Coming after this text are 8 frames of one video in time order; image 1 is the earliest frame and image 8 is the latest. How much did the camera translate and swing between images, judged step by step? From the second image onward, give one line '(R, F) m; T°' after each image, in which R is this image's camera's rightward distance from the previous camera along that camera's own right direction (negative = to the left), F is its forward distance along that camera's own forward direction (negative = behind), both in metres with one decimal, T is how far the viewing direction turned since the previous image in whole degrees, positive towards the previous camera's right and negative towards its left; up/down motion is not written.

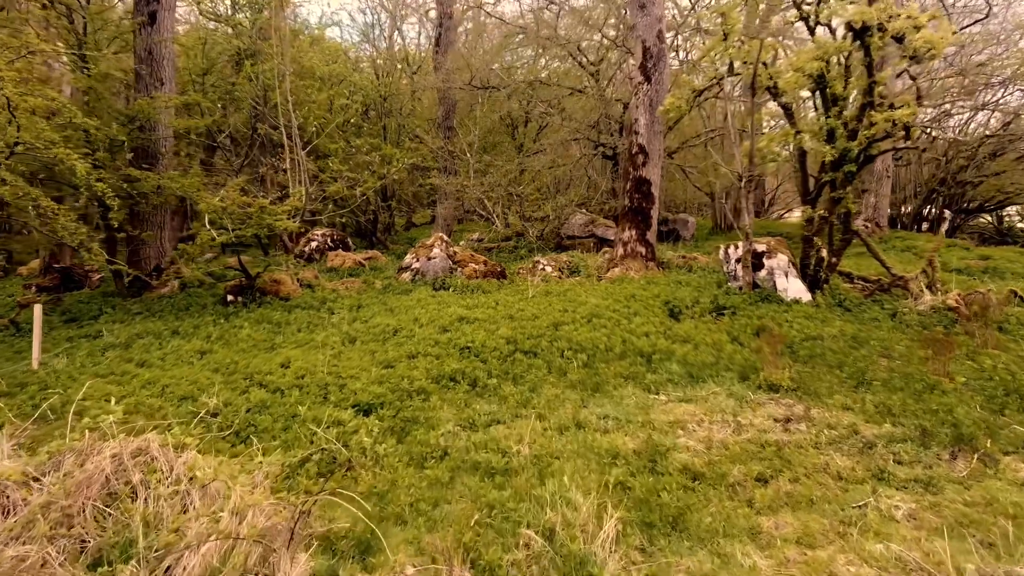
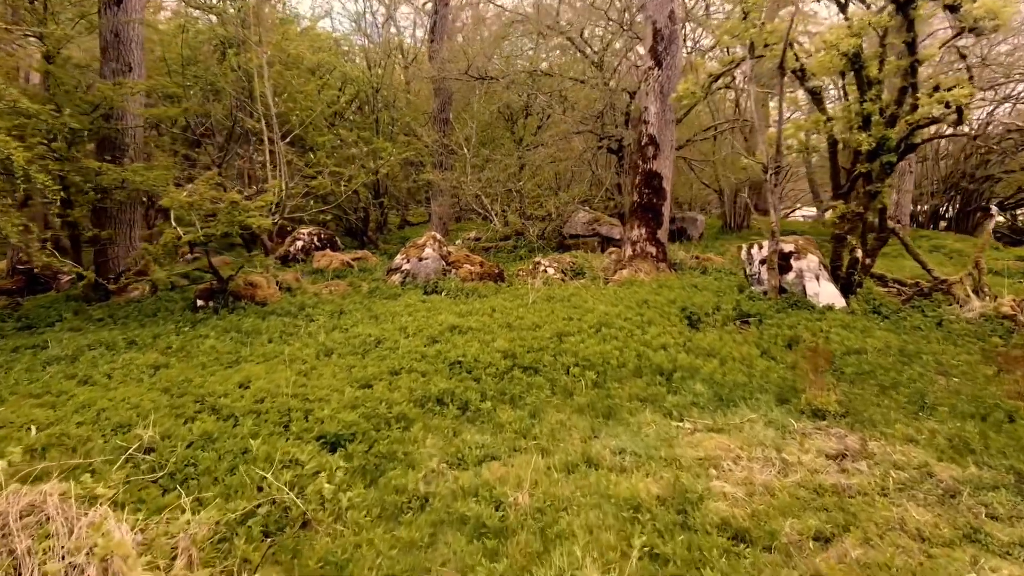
(0.0, +1.0) m; 0°
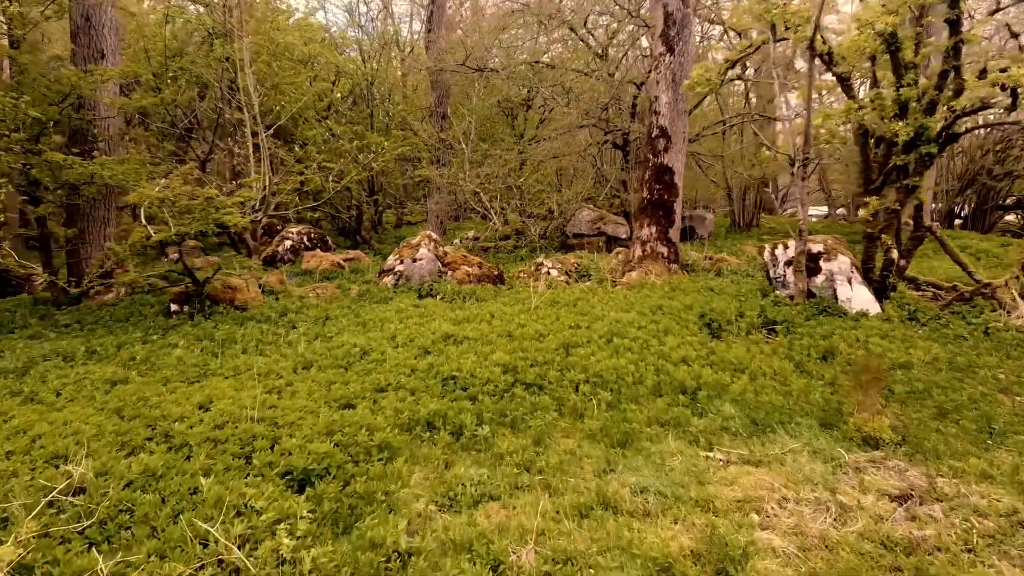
(0.0, +0.8) m; 0°
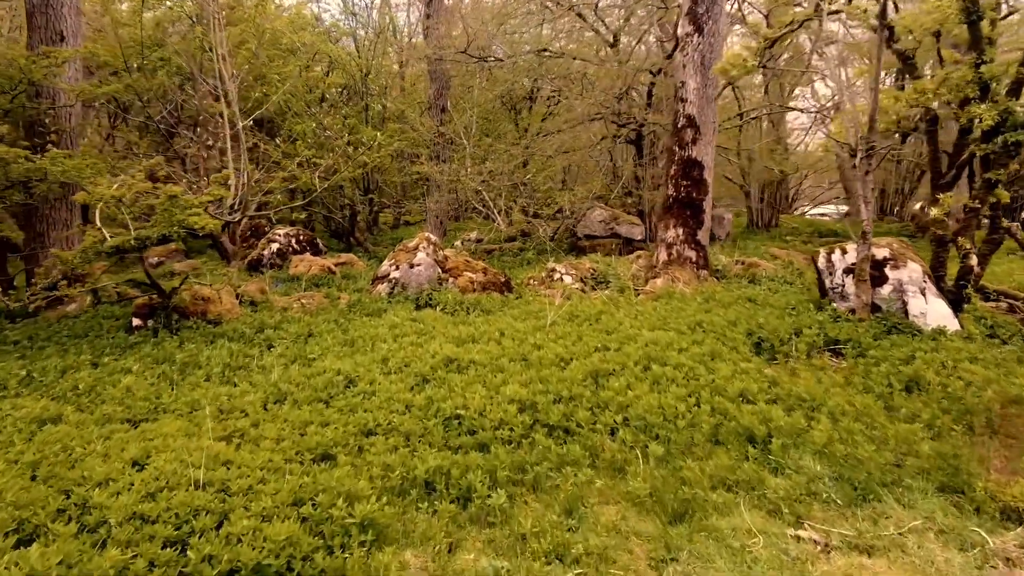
(-0.1, +1.1) m; 0°
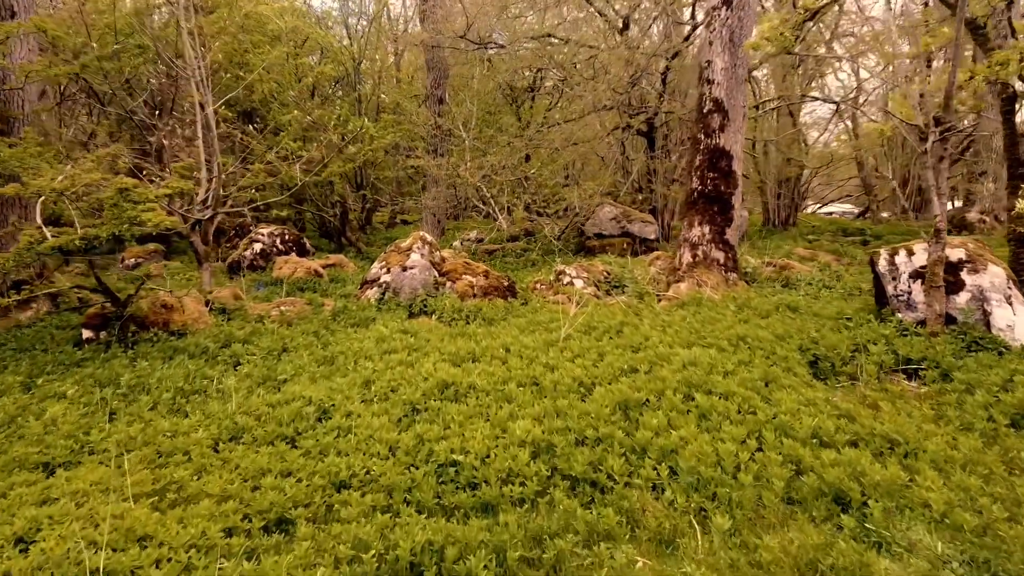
(0.0, +1.0) m; 0°
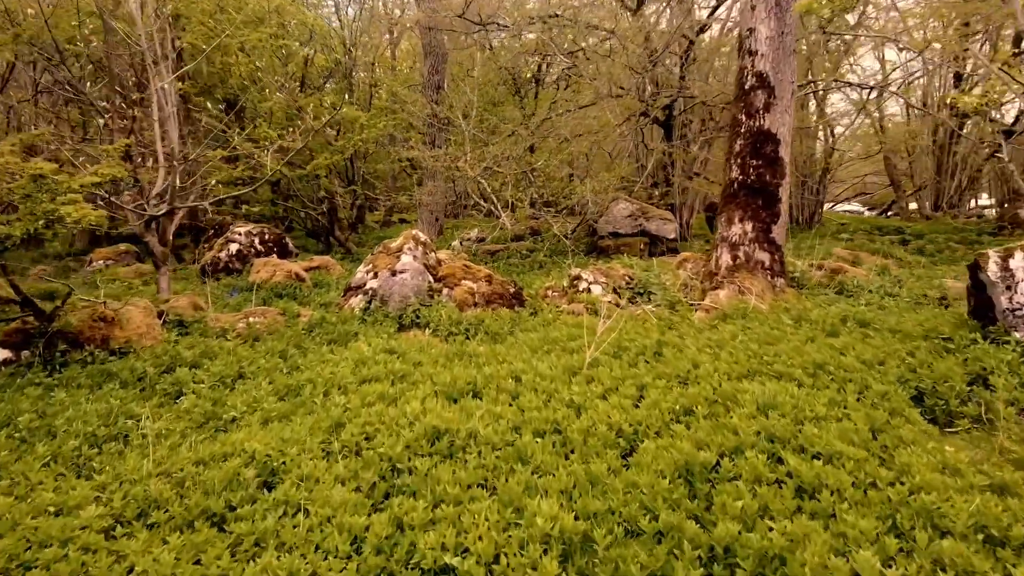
(-0.1, +1.2) m; 0°
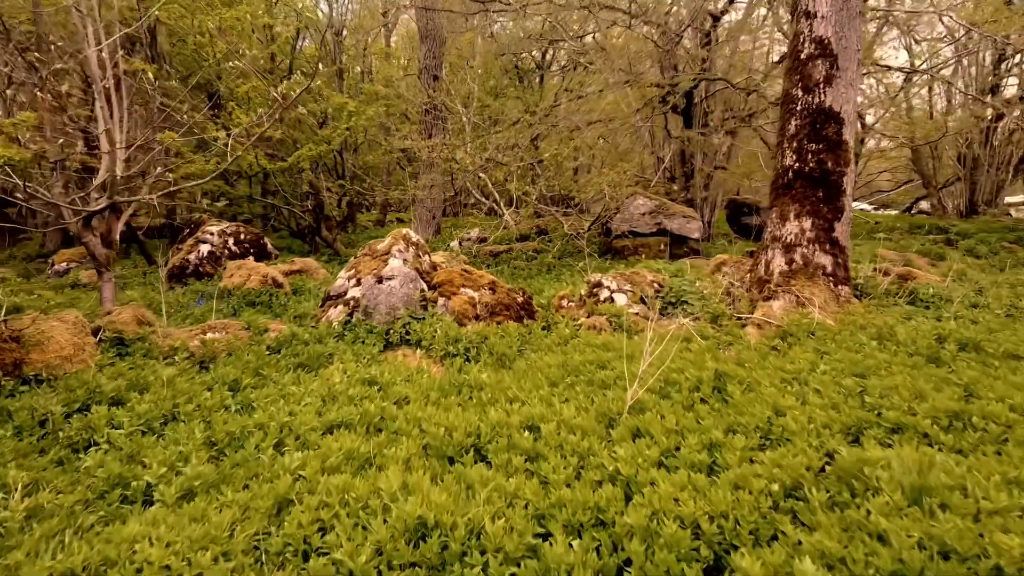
(-0.1, +1.2) m; 0°
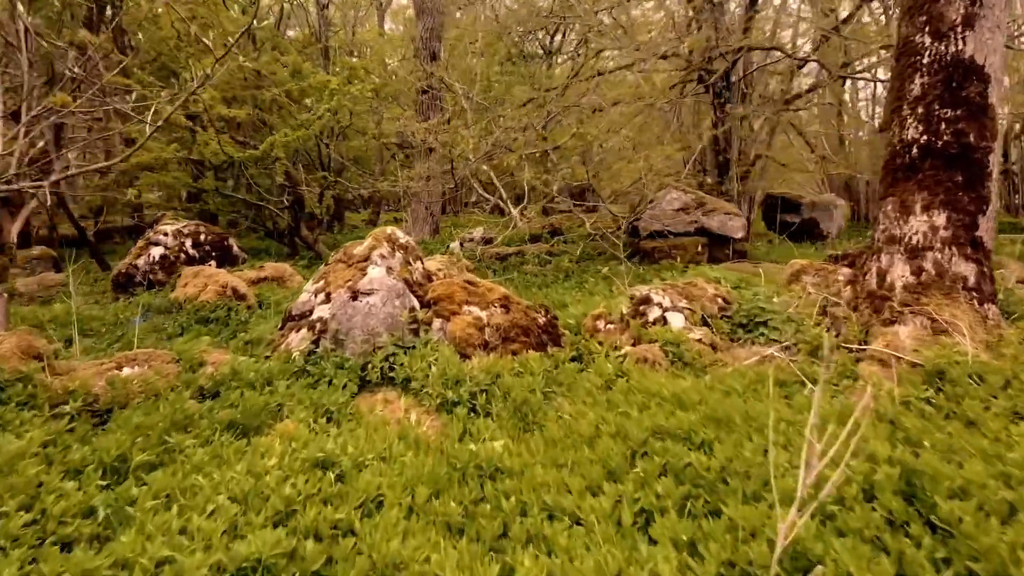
(-0.1, +1.5) m; 0°
